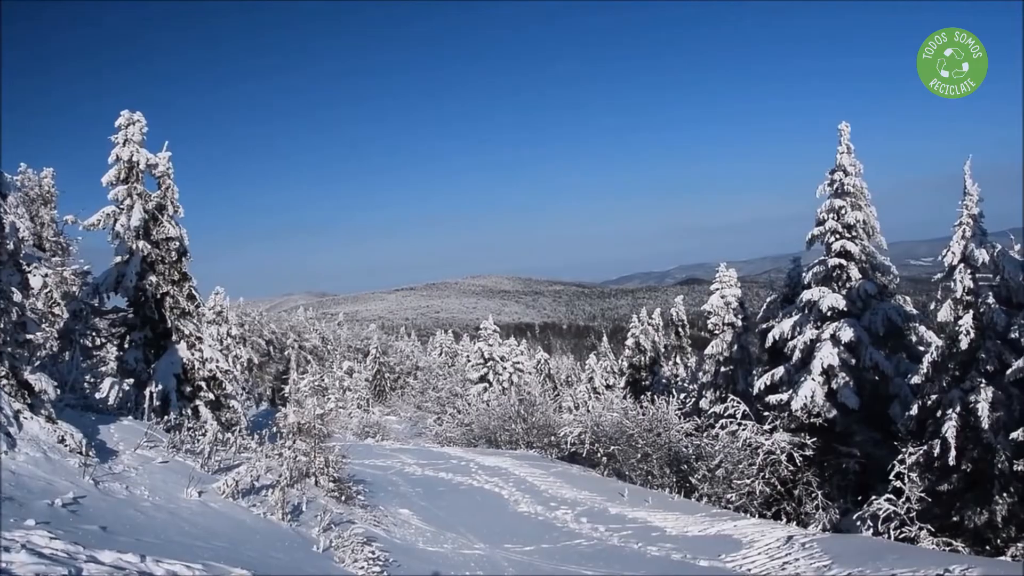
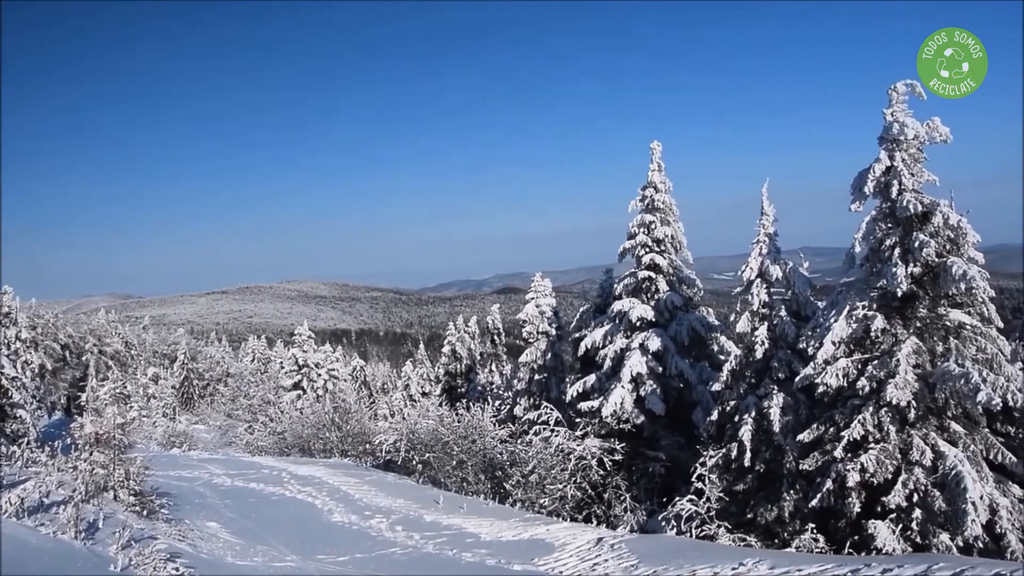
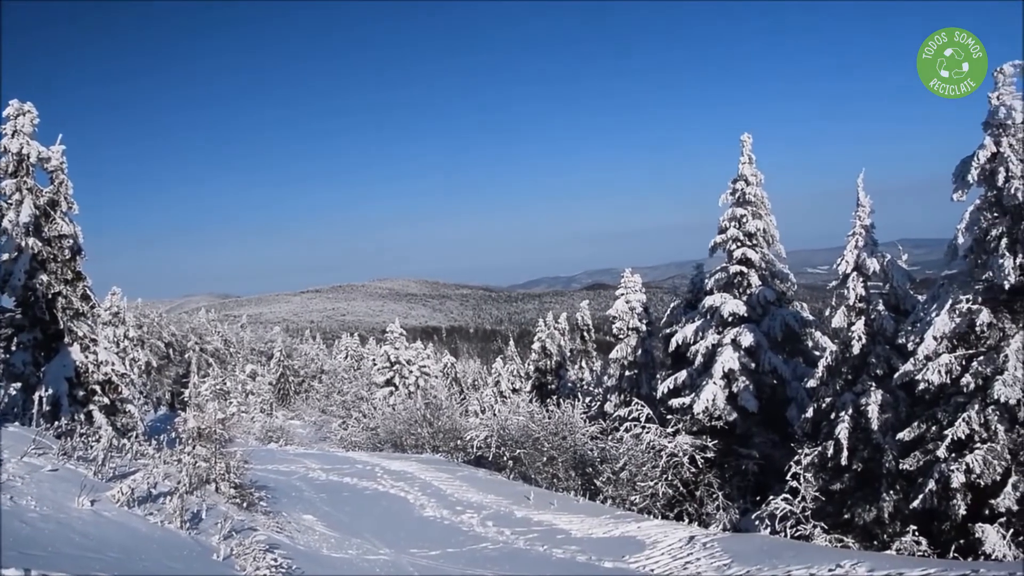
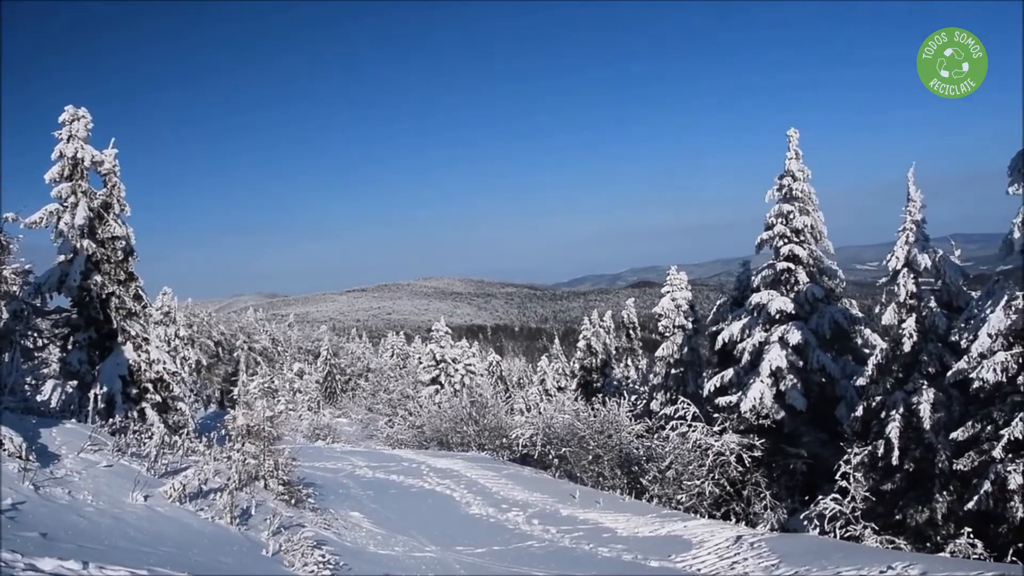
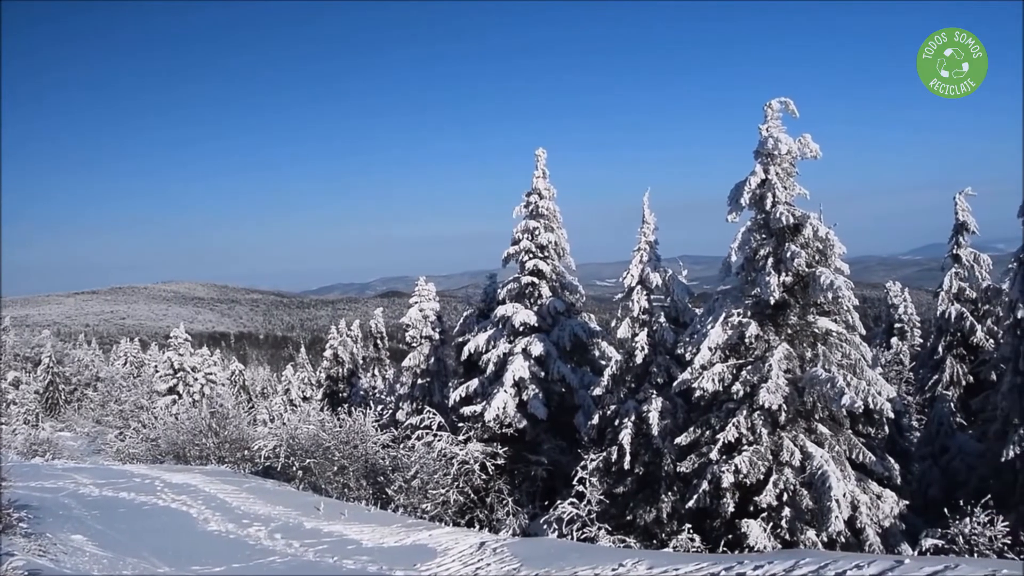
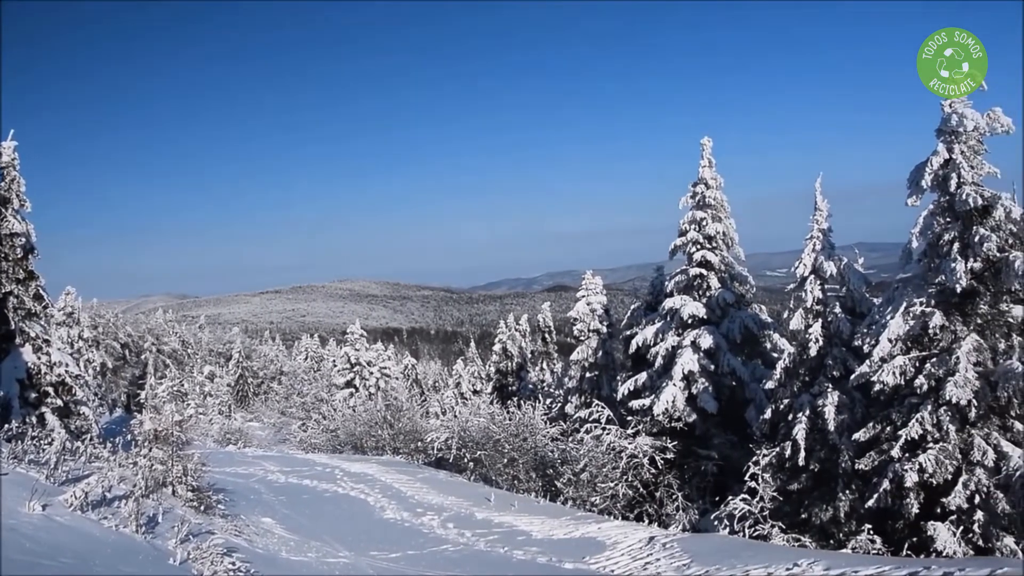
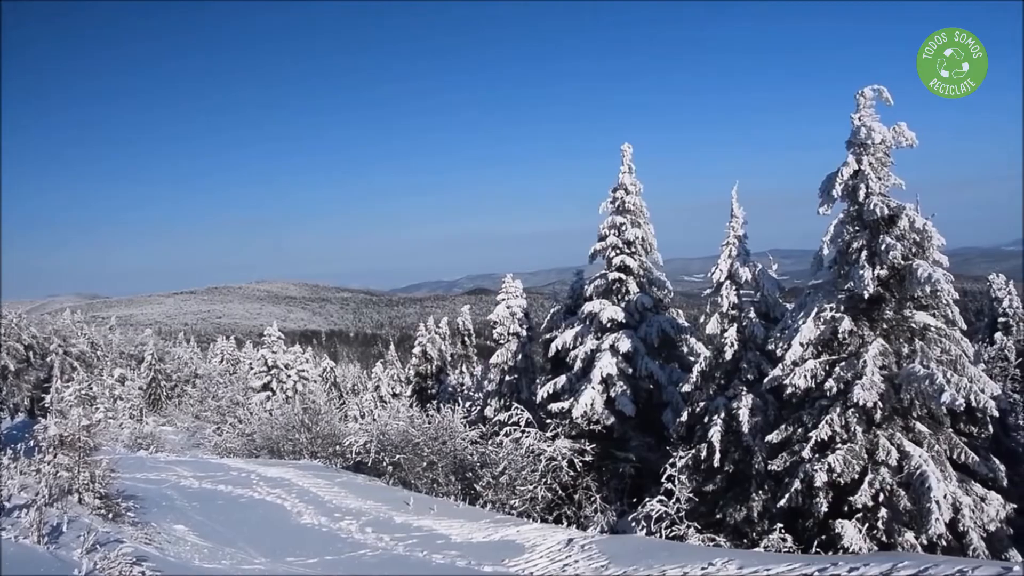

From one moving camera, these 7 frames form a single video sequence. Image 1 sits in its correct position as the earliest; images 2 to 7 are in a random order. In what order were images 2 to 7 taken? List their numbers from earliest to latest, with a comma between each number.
4, 3, 6, 2, 7, 5
